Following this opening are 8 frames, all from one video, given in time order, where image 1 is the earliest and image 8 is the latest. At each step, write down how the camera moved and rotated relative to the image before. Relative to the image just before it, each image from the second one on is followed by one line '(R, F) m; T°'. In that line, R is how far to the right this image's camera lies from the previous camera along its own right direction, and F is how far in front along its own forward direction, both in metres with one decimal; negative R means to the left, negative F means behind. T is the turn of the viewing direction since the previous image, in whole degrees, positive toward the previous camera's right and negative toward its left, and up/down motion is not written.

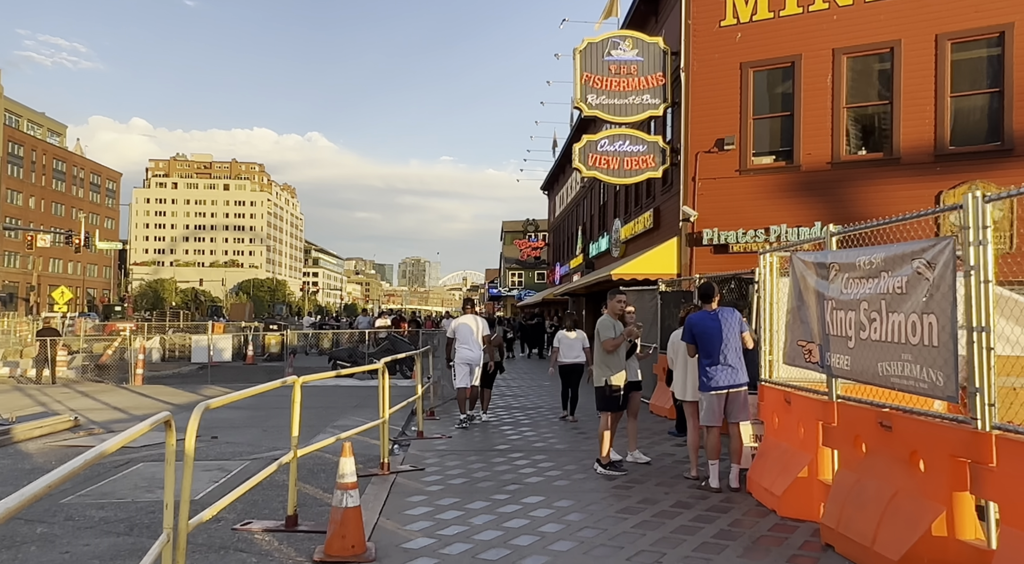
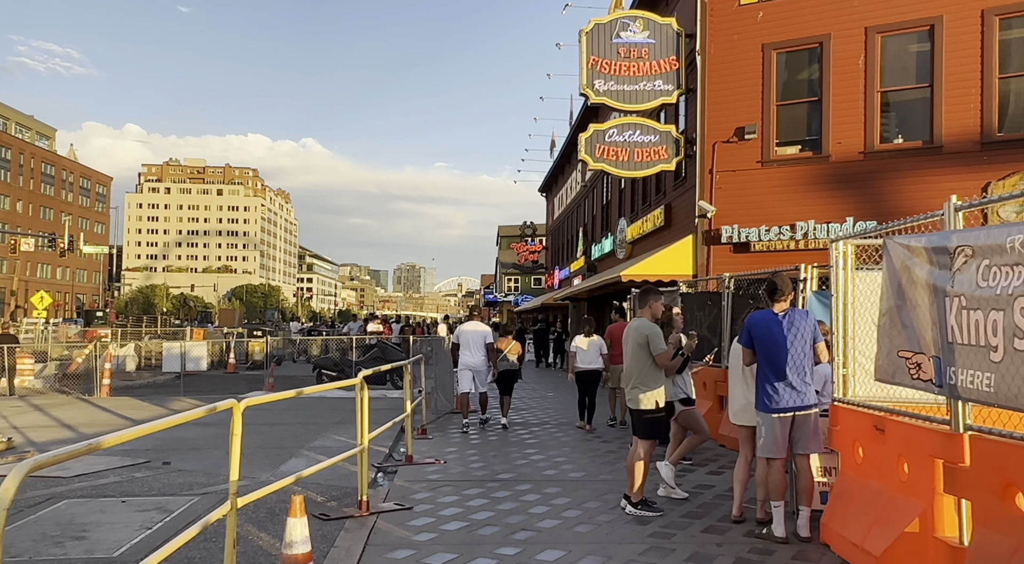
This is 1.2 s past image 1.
(-0.1, +1.5) m; 0°
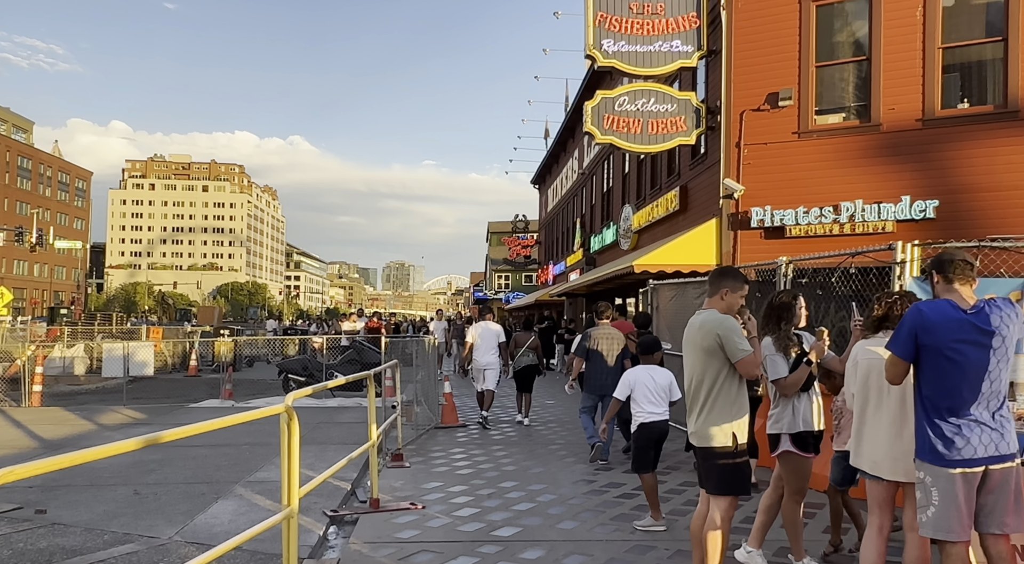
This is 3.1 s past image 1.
(-0.1, +2.2) m; +1°
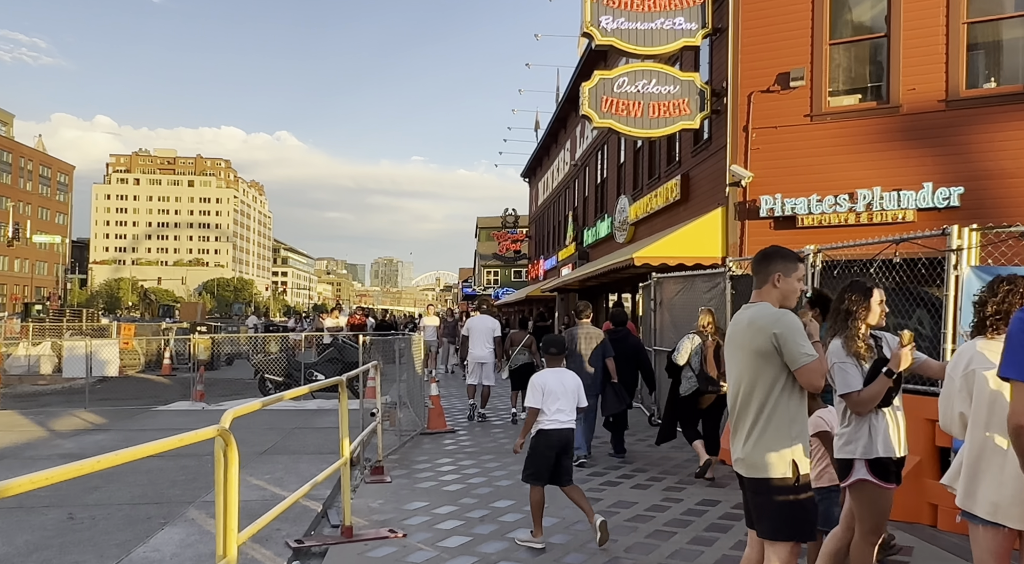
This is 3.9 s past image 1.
(-0.1, +0.9) m; +1°
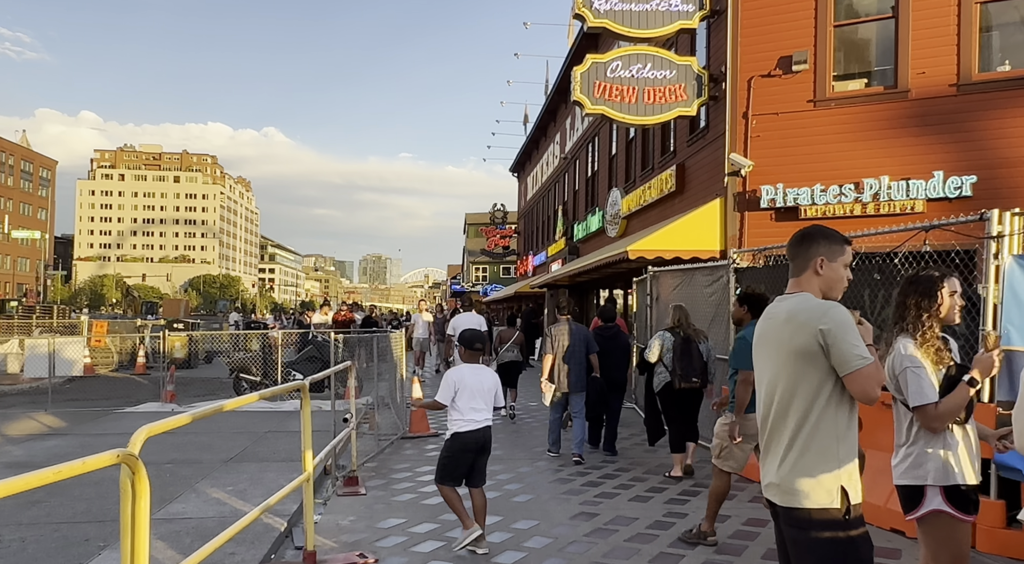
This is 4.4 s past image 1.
(0.0, +0.7) m; +1°
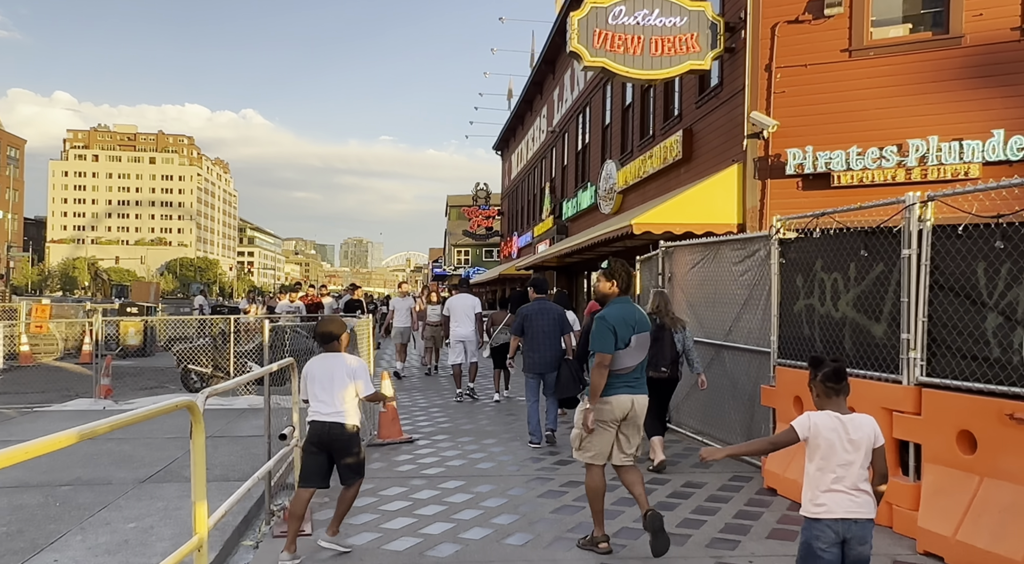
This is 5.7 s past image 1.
(-0.1, +1.6) m; +1°
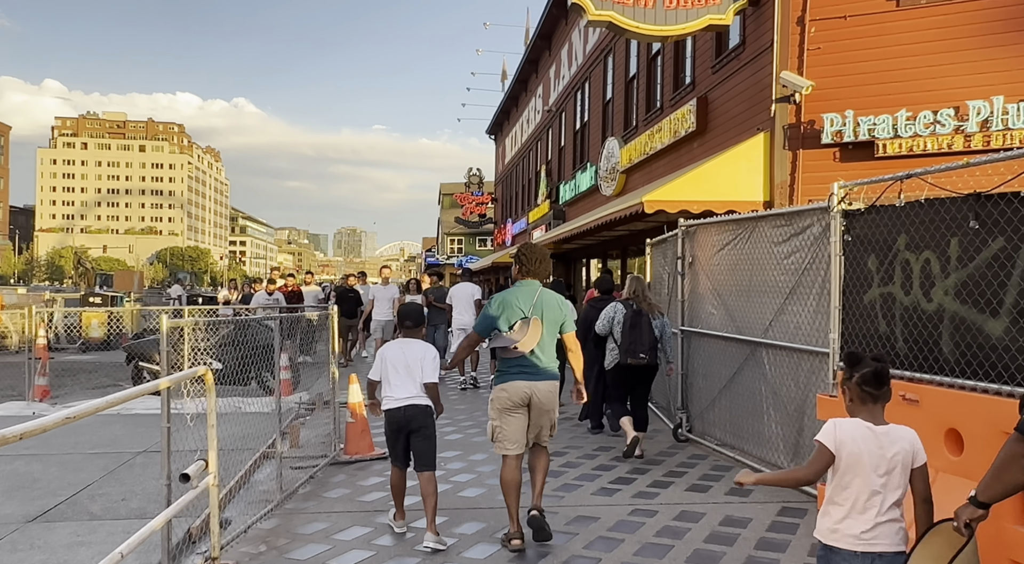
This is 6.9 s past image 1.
(0.0, +1.4) m; 0°
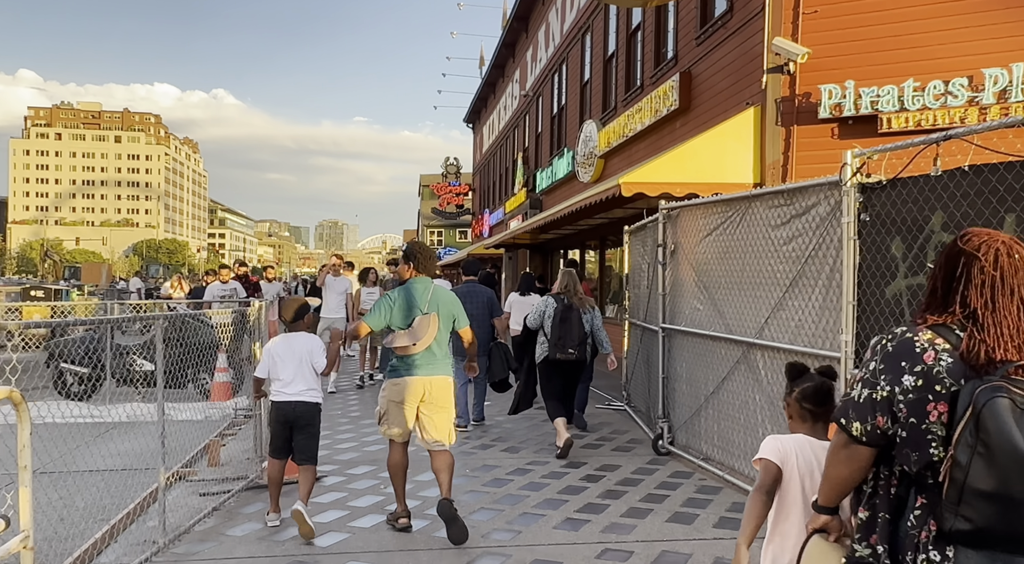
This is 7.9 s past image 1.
(+0.2, +1.0) m; +1°
